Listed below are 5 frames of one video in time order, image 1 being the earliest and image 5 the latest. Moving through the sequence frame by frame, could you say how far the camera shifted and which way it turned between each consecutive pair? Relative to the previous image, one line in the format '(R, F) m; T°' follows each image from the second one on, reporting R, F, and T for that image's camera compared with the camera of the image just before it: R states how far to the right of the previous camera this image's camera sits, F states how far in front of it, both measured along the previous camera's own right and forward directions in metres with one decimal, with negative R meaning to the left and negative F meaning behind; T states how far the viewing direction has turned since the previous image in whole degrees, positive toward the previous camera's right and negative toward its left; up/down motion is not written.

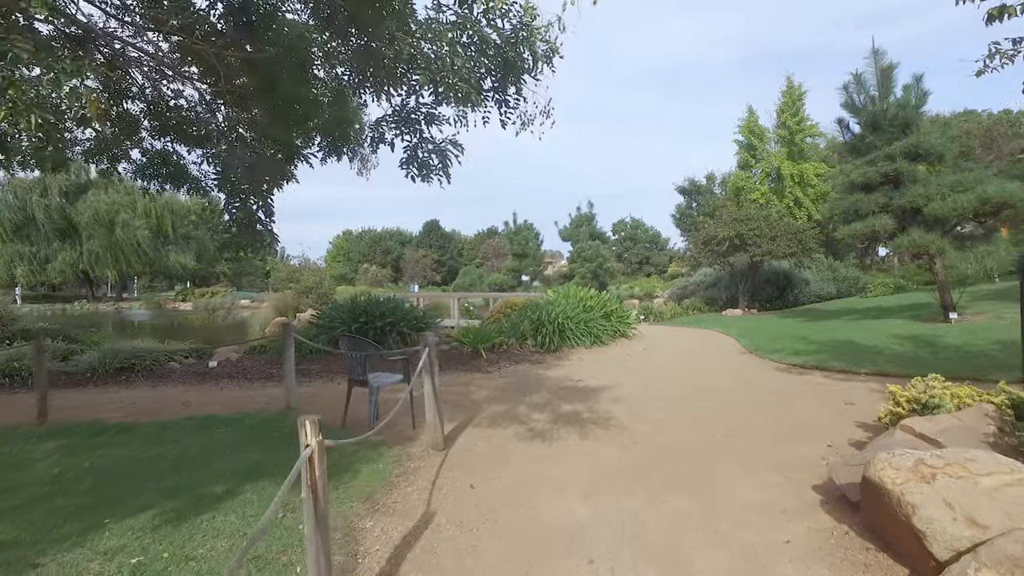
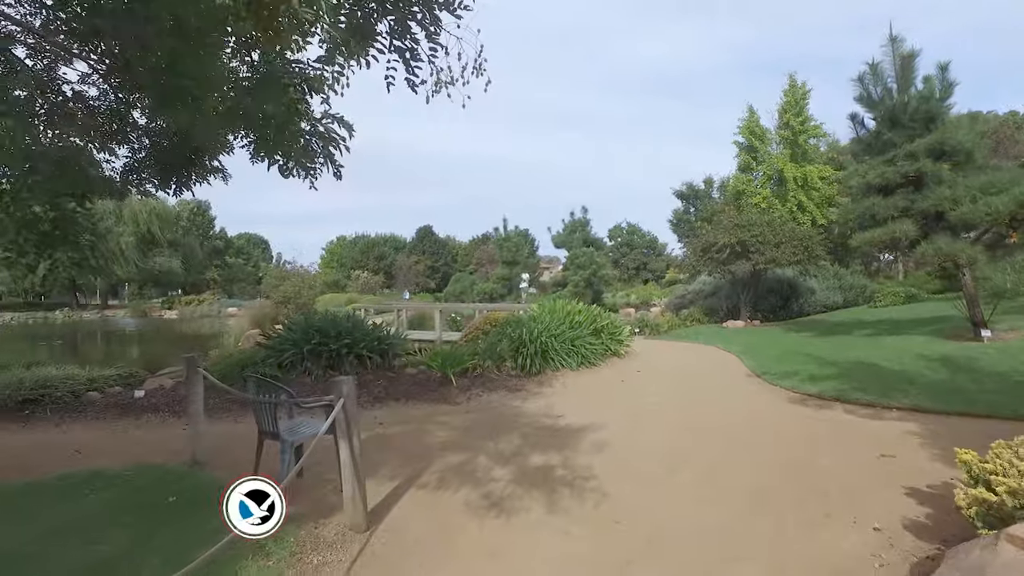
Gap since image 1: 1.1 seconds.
(+0.3, +1.3) m; 0°
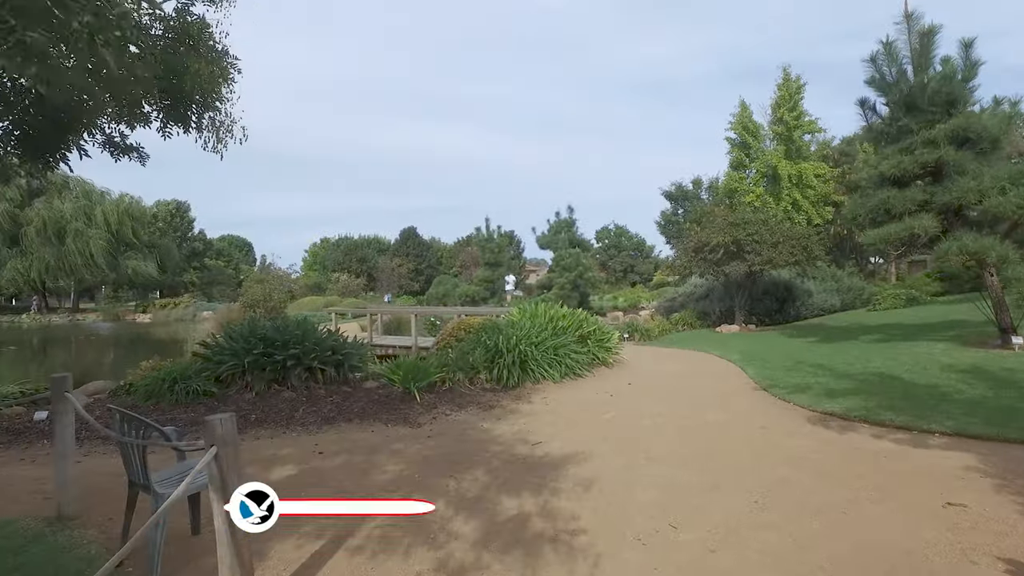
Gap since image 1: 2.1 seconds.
(+0.2, +1.2) m; +1°
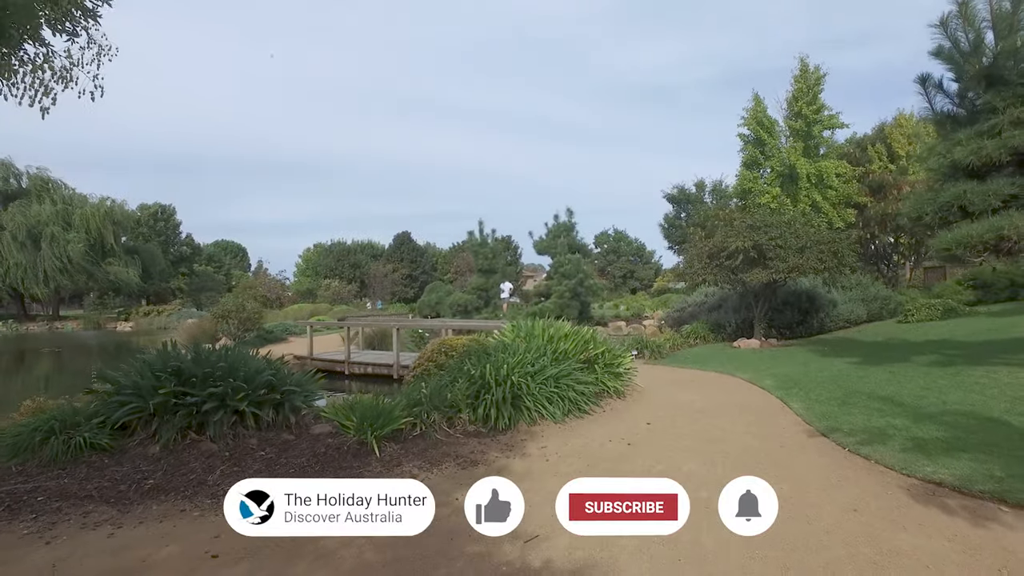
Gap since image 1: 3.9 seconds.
(+0.1, +1.9) m; 0°
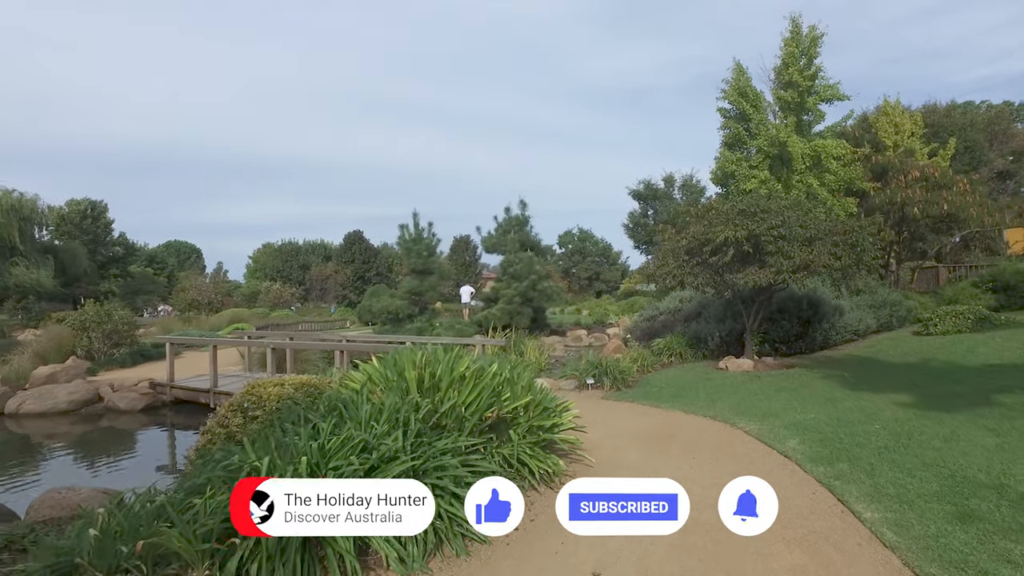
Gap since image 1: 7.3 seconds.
(+1.0, +3.9) m; +3°
